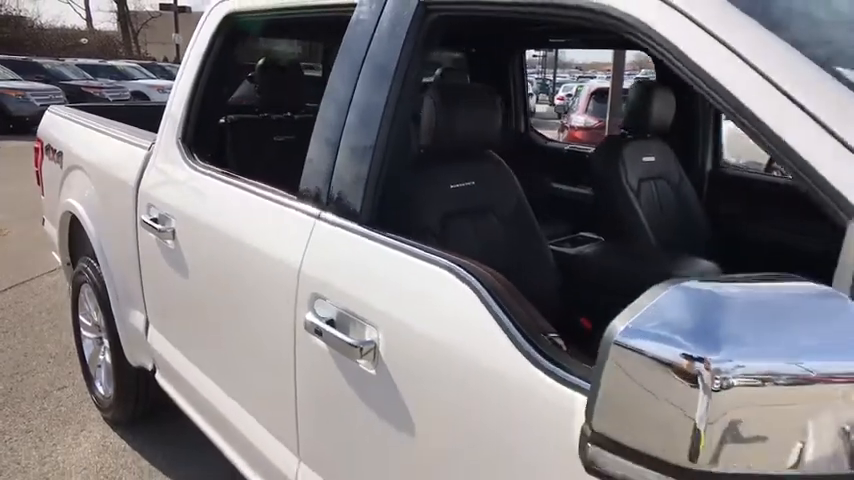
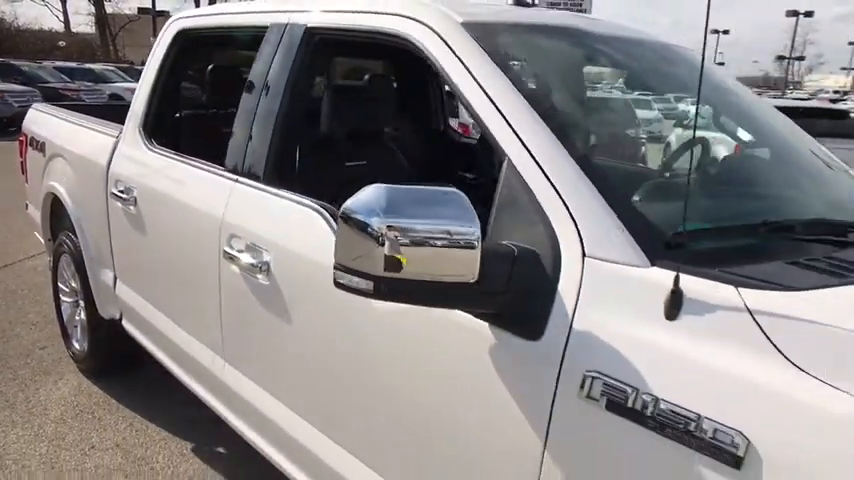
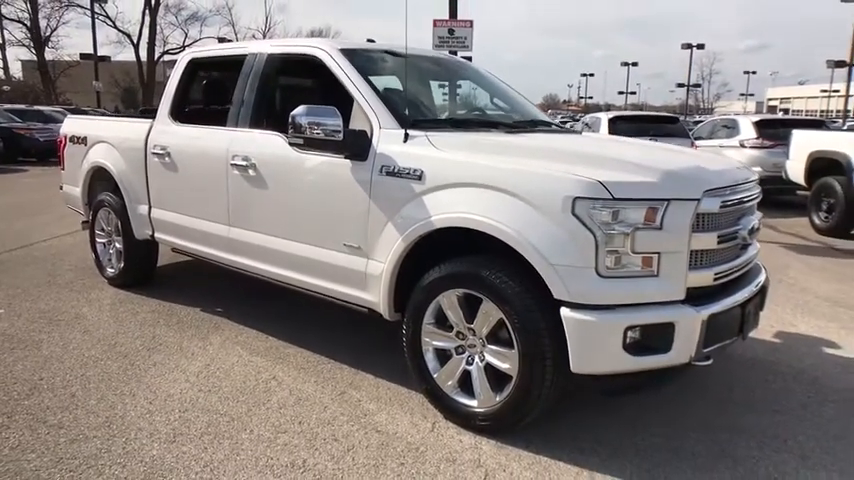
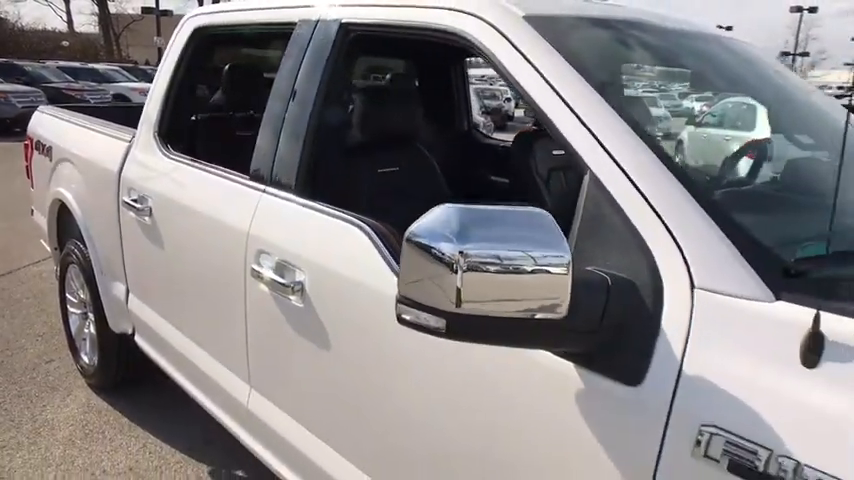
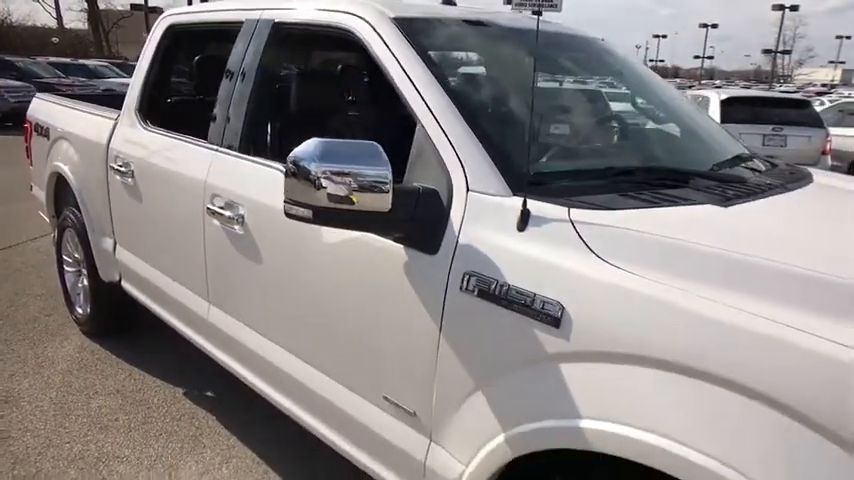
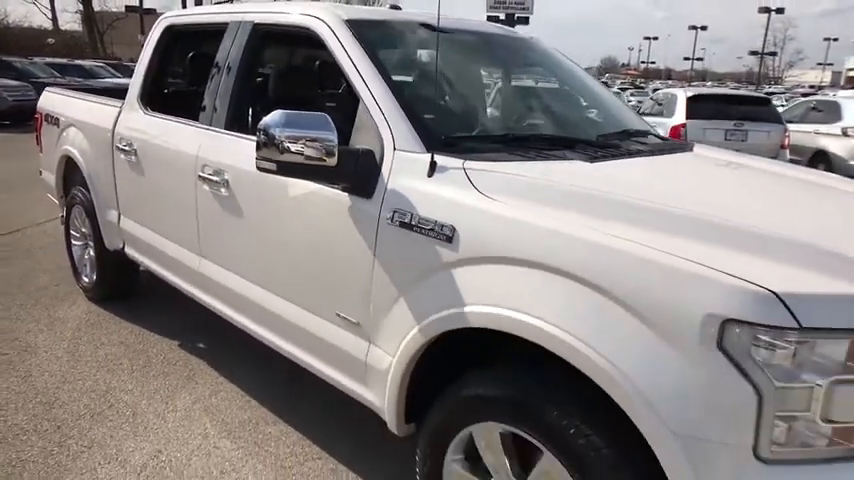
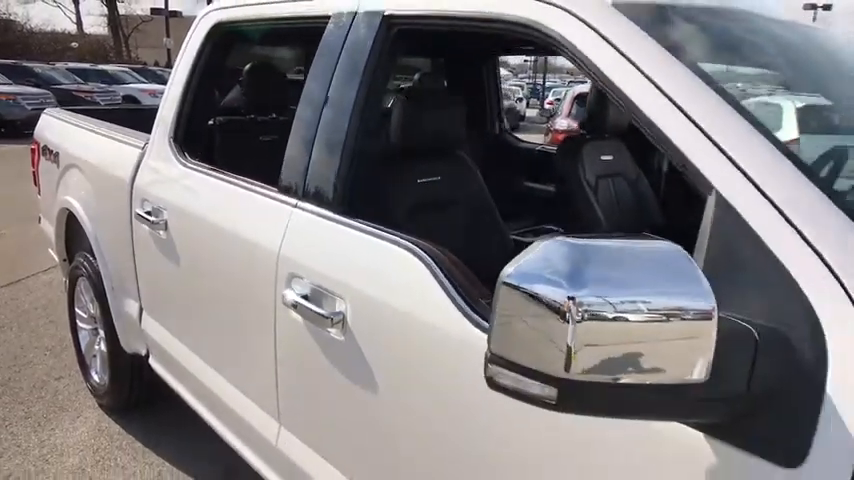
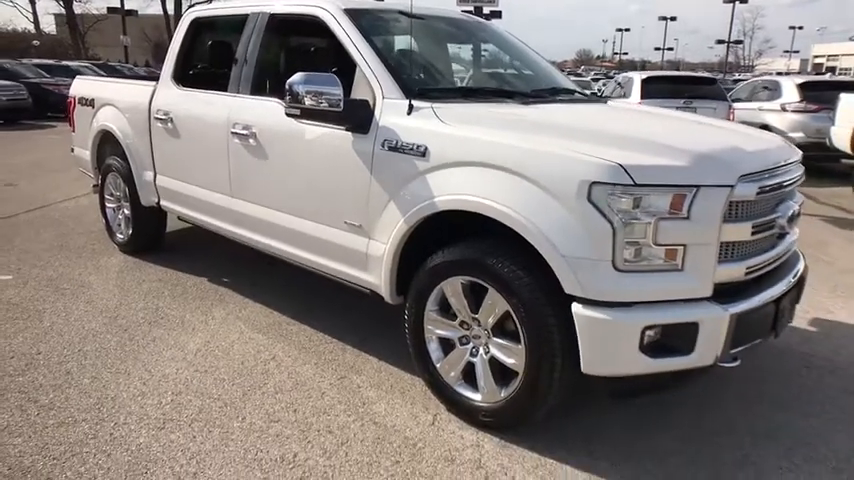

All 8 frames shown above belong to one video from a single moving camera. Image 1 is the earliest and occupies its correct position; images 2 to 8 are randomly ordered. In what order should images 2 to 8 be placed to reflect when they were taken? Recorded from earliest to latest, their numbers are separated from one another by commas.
7, 4, 2, 5, 6, 8, 3
